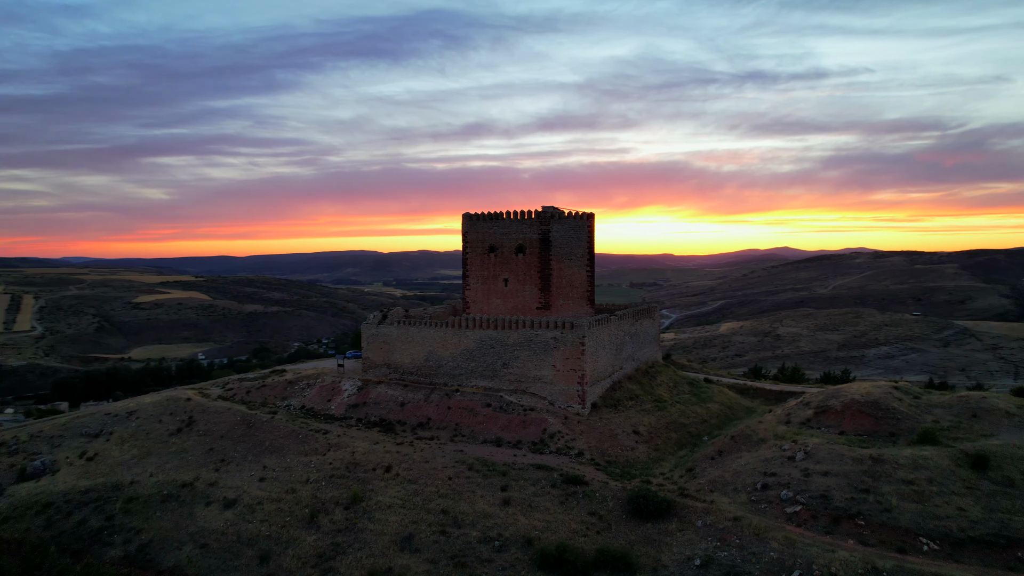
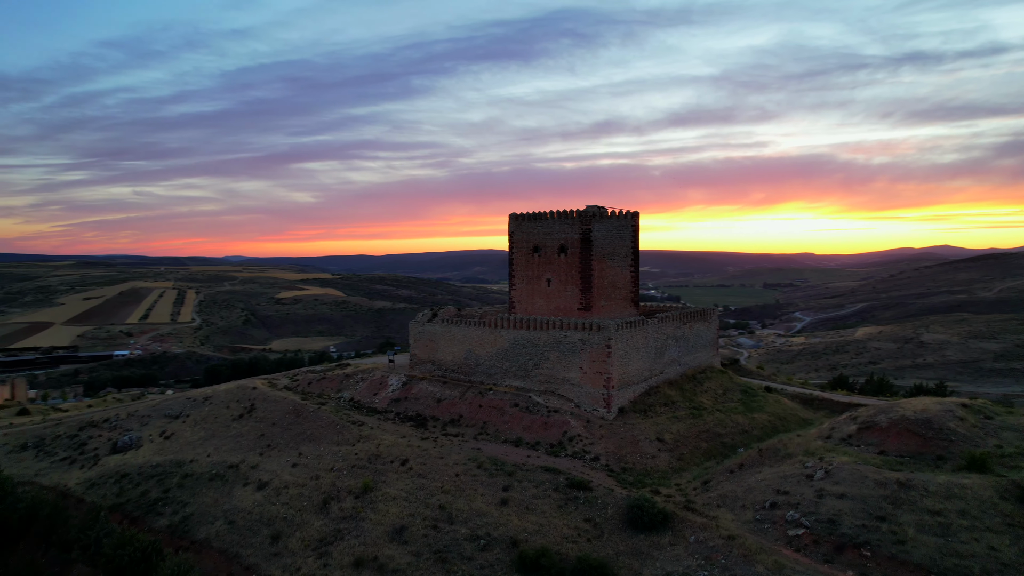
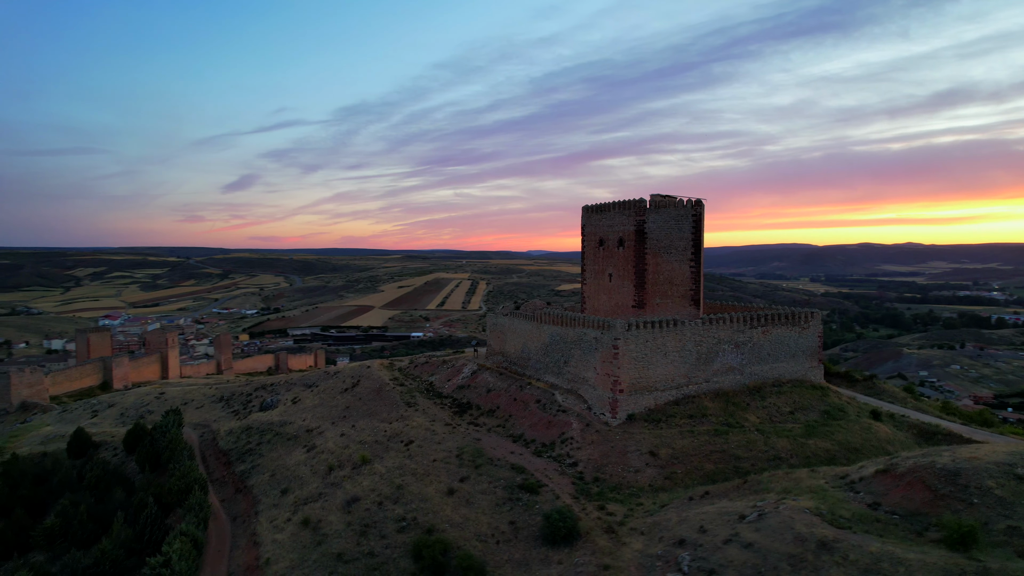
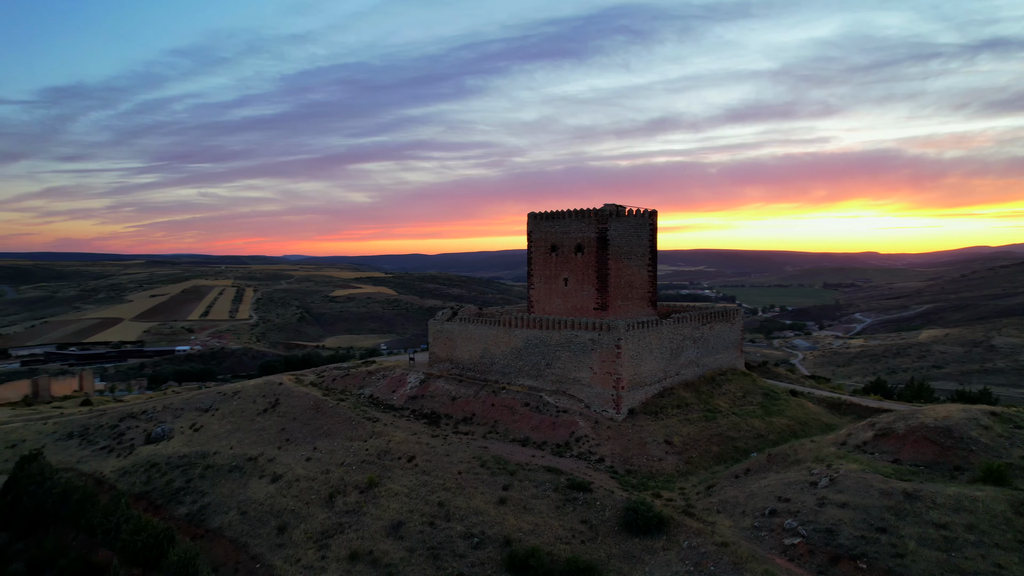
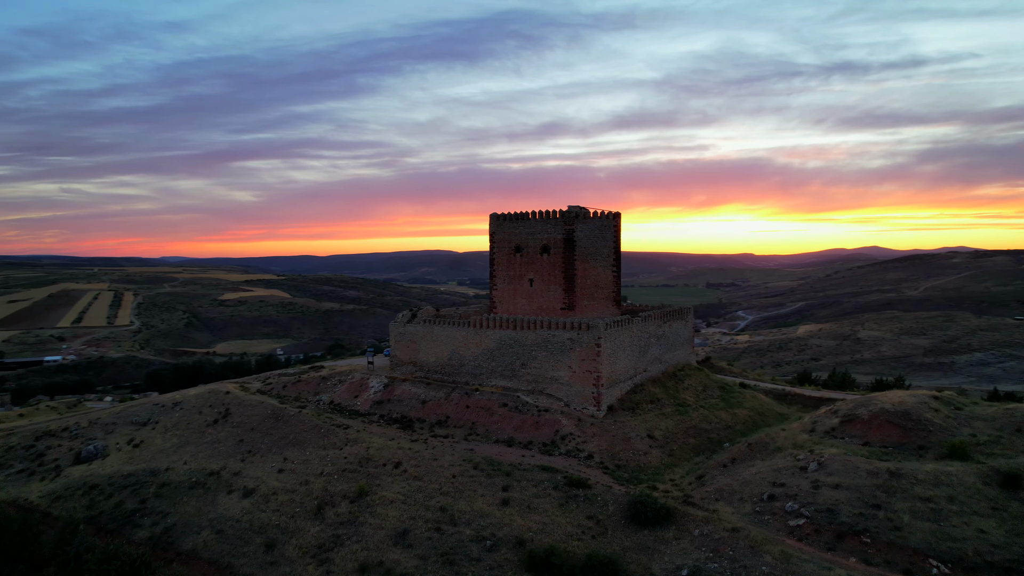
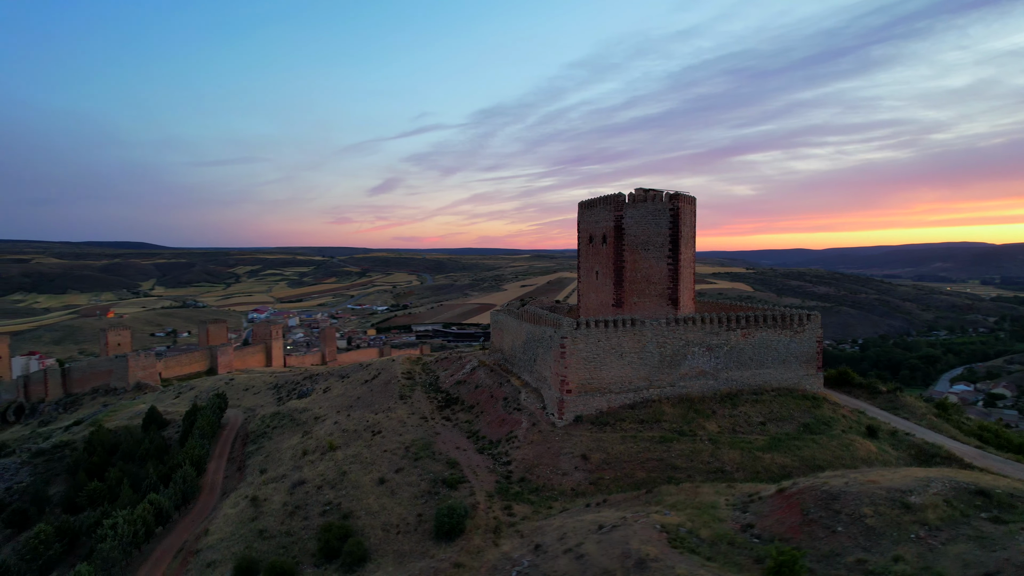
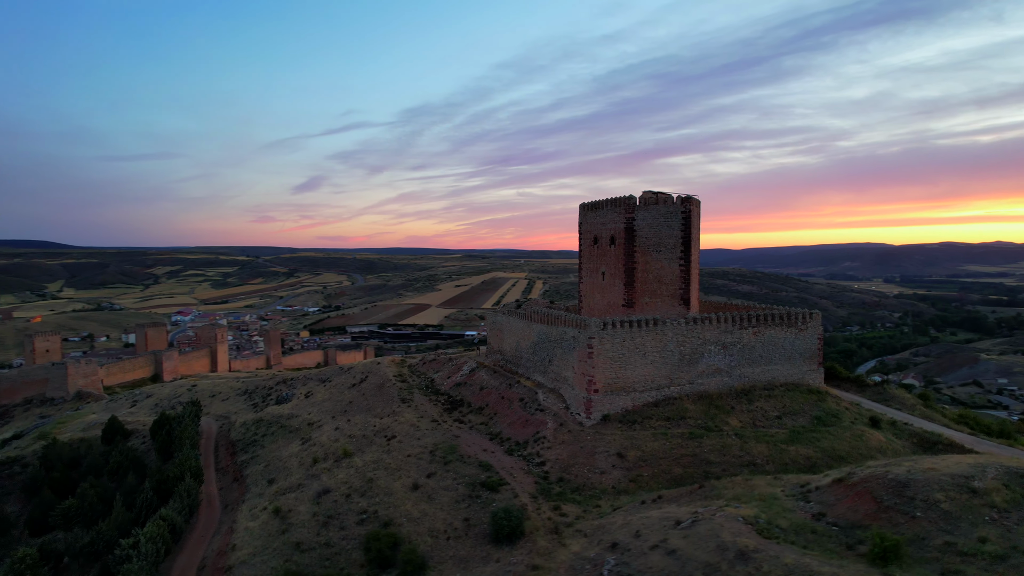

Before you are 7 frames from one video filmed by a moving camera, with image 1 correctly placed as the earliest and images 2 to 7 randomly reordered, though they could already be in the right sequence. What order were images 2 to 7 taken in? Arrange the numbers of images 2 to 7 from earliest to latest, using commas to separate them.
5, 2, 4, 3, 7, 6
